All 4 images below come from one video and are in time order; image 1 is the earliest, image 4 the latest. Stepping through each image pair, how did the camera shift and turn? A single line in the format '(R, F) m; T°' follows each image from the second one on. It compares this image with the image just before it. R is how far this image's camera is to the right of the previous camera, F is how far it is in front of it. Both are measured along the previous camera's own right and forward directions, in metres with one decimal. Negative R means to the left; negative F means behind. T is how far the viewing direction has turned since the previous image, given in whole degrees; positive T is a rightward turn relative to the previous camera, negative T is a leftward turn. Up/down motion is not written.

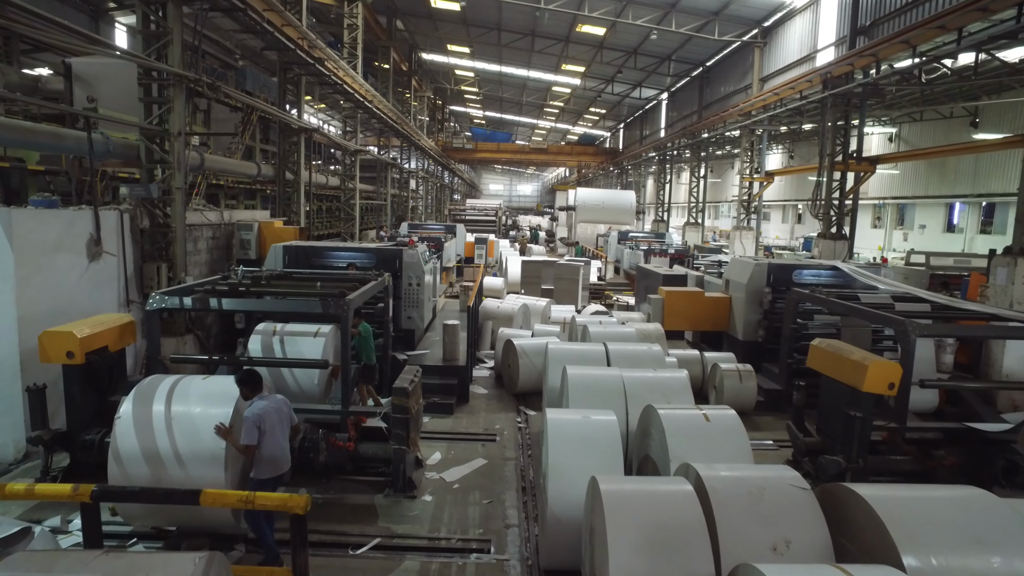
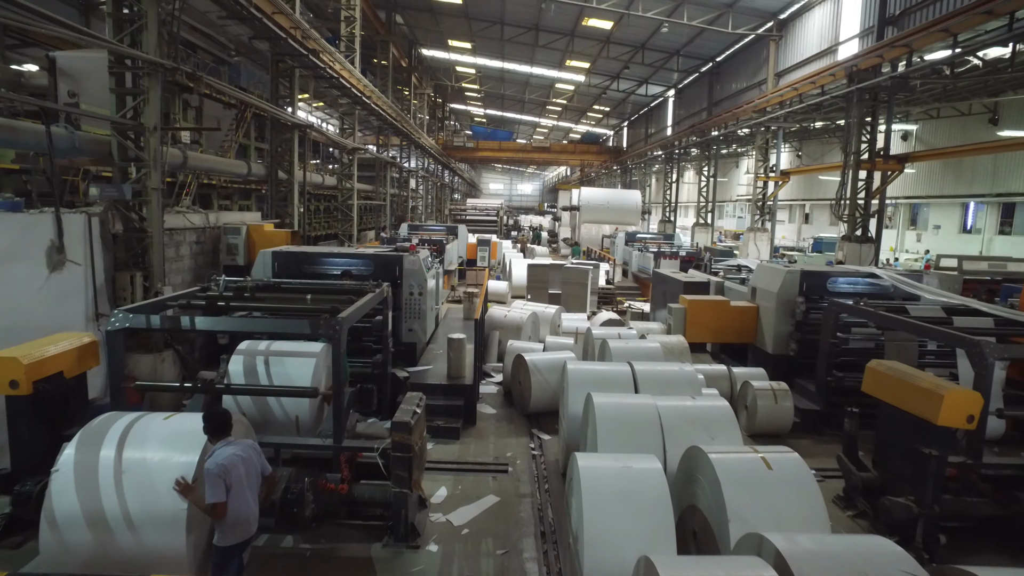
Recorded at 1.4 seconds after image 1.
(-0.1, +0.6) m; 0°
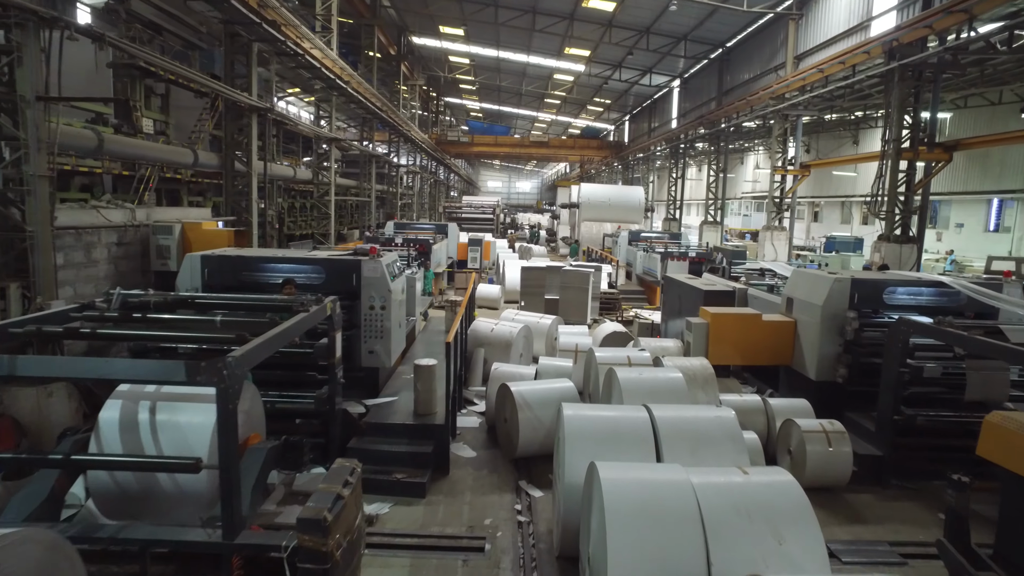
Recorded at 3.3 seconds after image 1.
(+0.1, +1.2) m; 0°
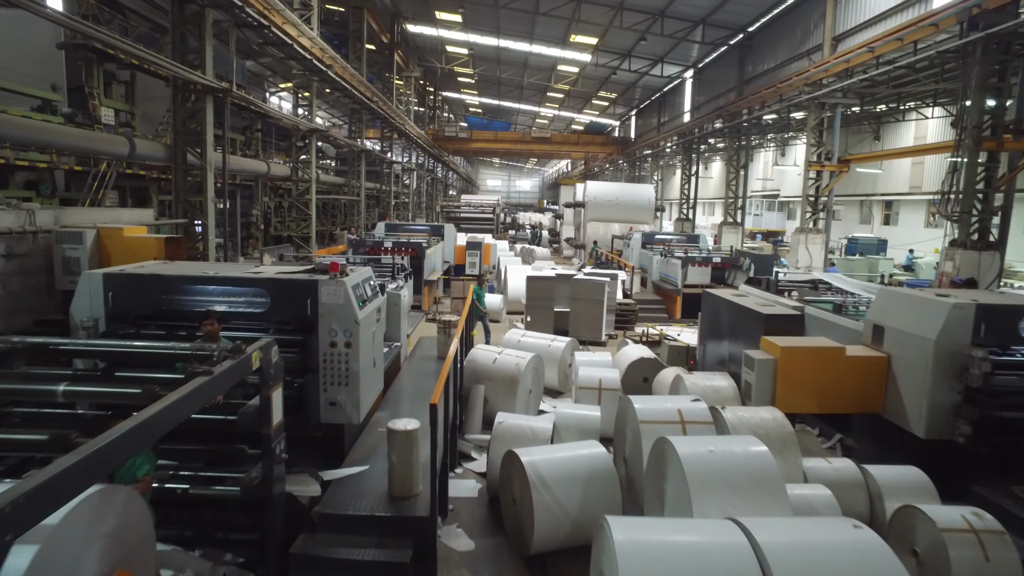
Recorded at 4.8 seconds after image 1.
(-0.1, +1.4) m; 0°
